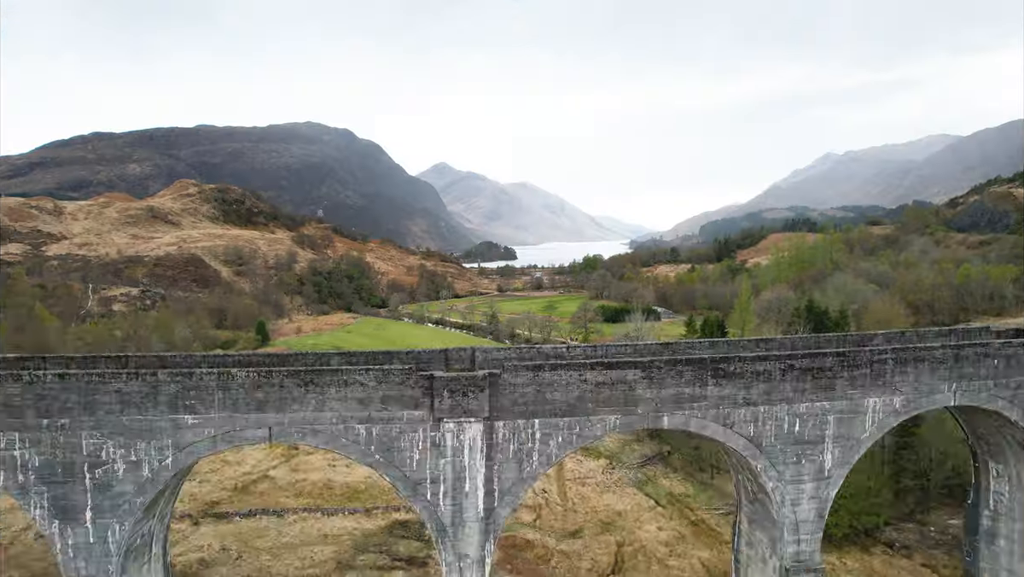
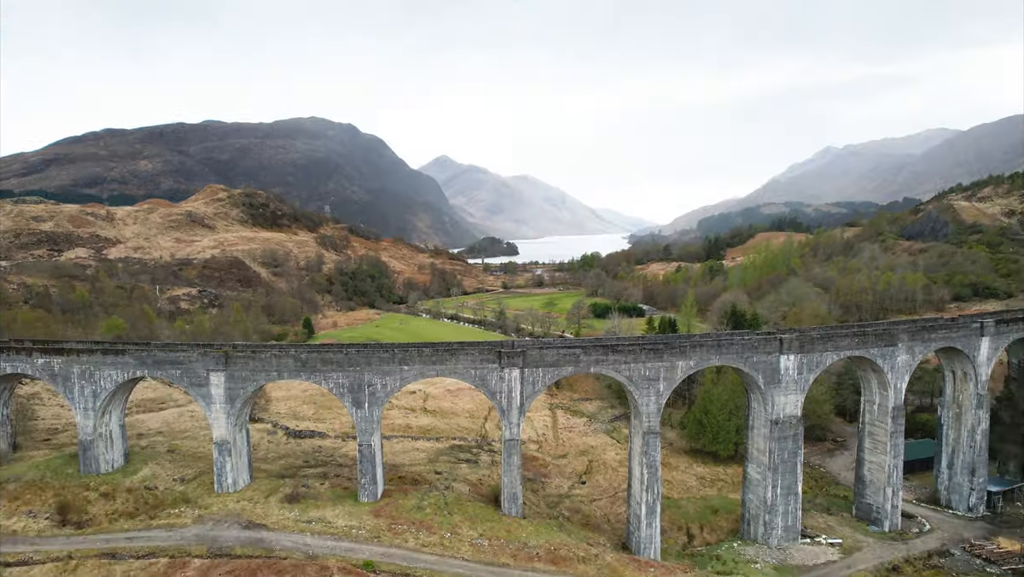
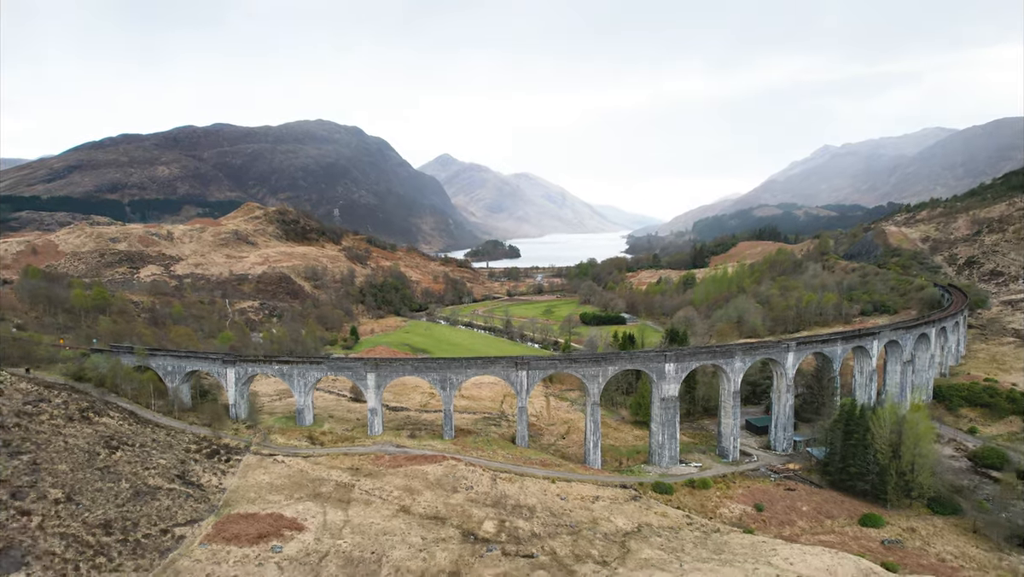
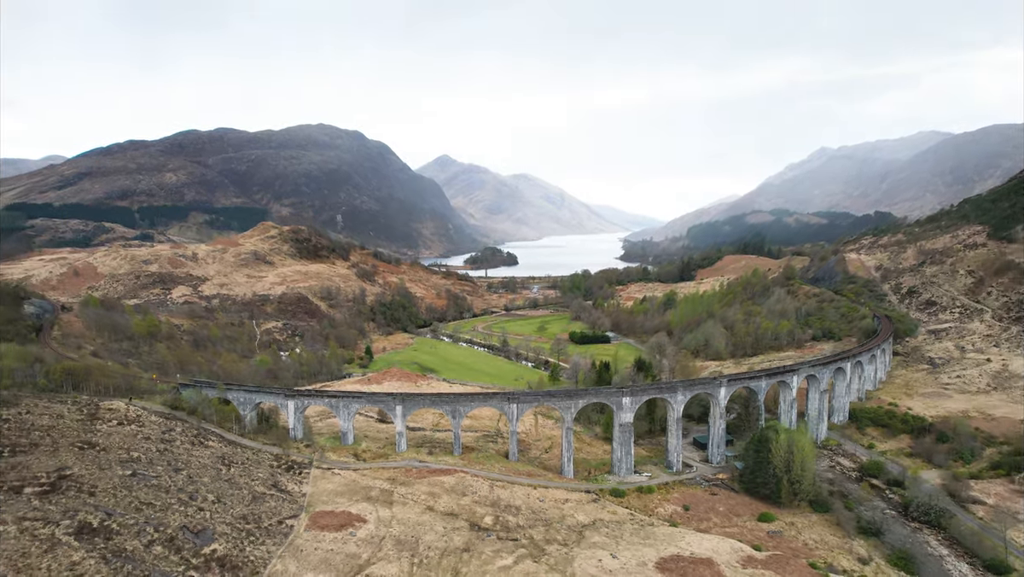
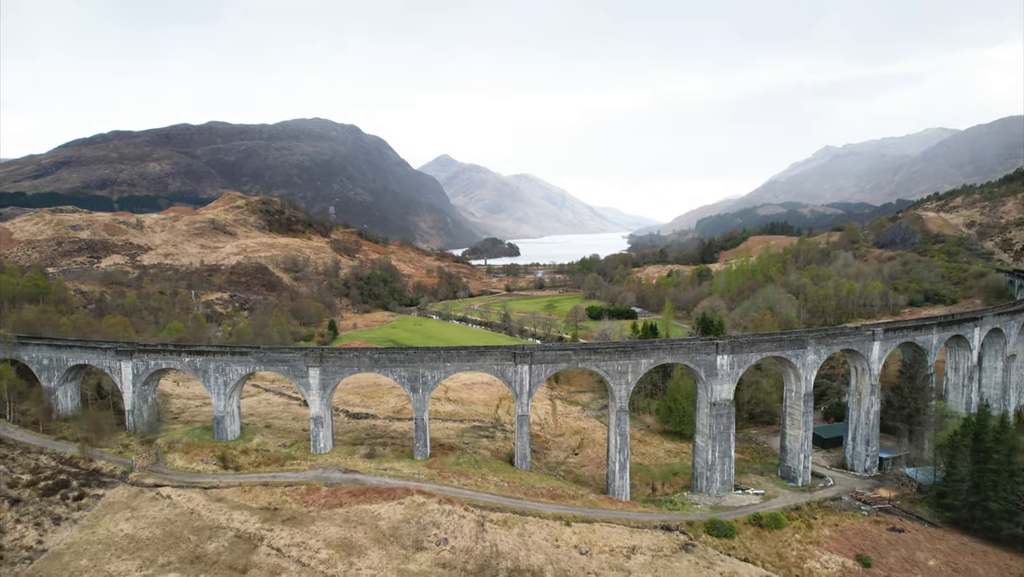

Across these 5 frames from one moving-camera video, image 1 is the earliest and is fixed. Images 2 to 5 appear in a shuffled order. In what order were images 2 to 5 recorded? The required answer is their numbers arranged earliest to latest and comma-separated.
2, 5, 3, 4
